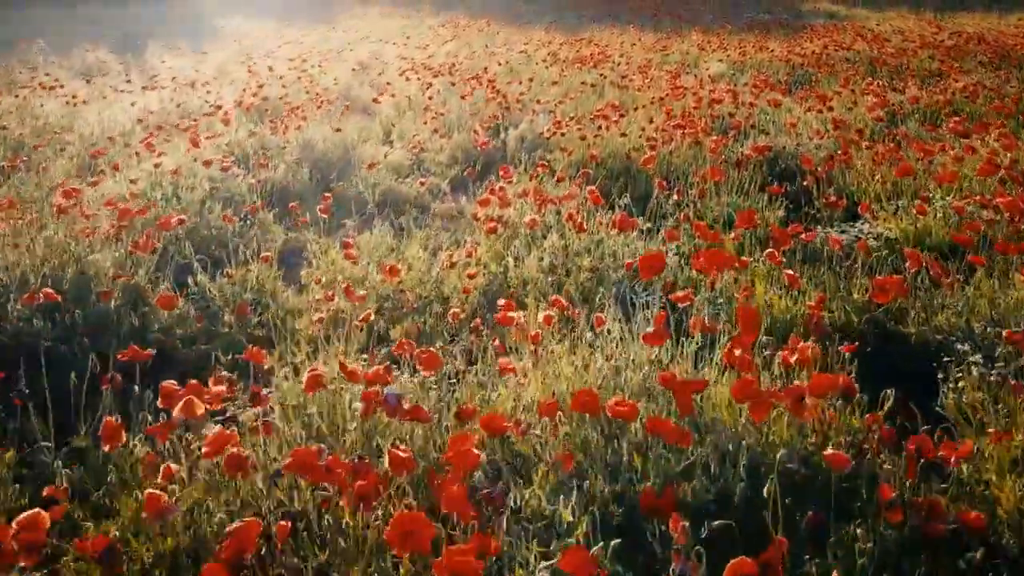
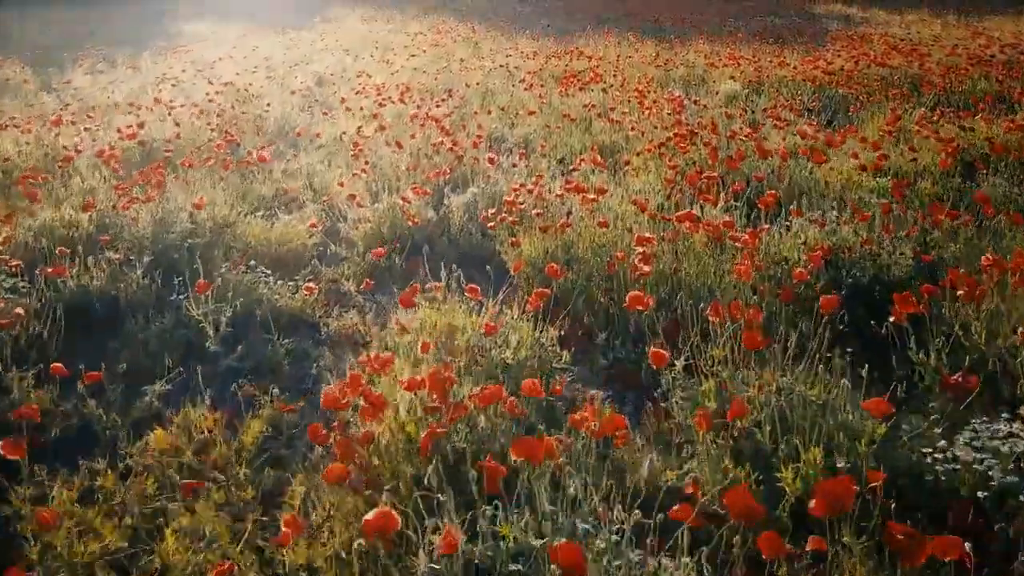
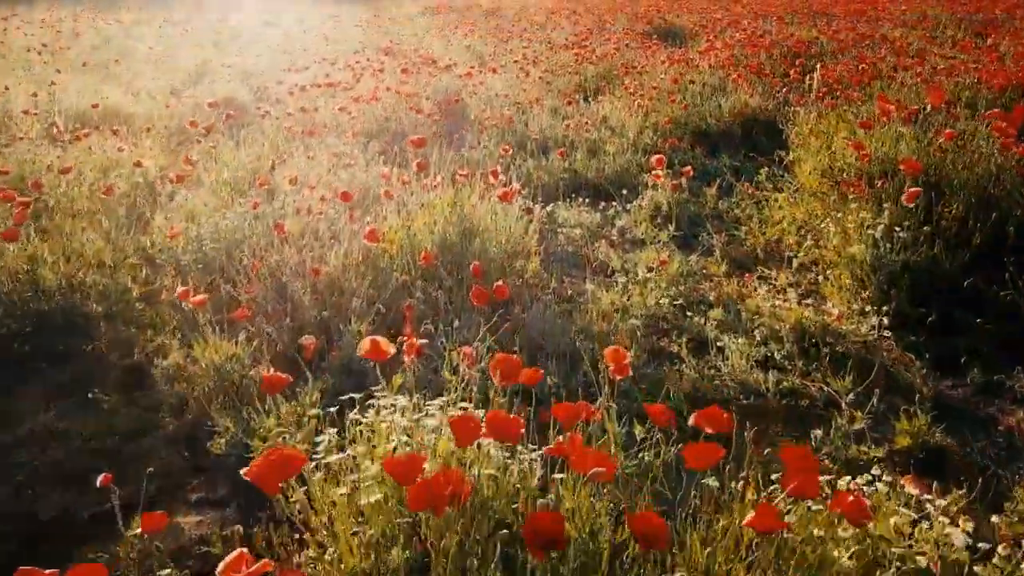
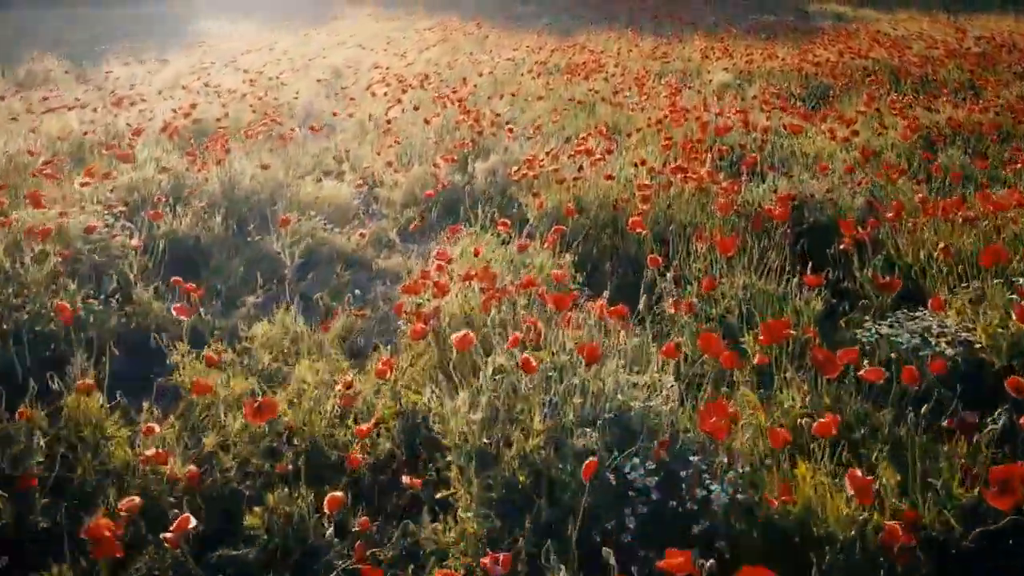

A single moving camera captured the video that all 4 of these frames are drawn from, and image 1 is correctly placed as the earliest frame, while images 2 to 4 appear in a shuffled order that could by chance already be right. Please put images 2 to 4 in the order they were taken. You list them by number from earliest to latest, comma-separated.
4, 2, 3
